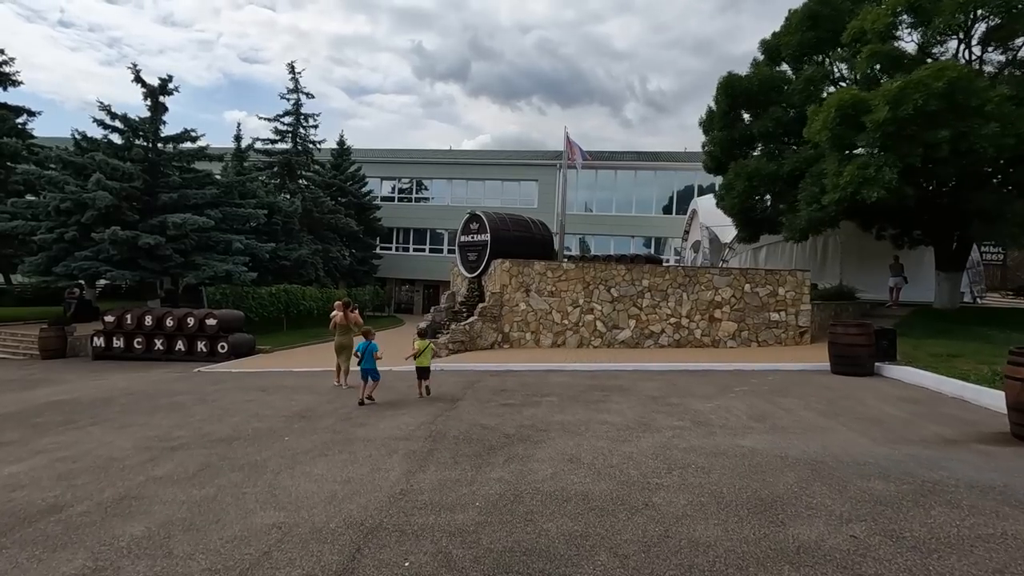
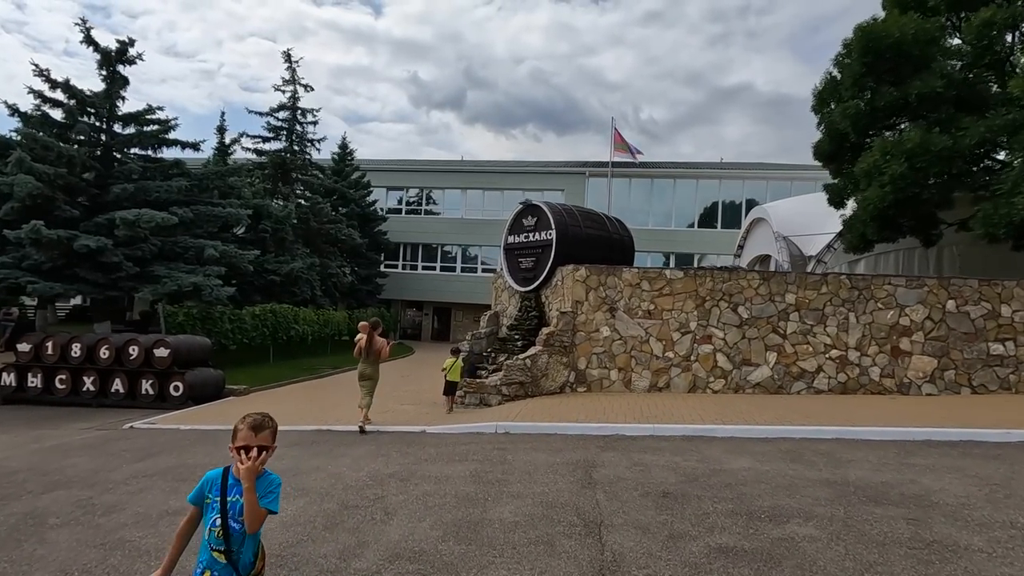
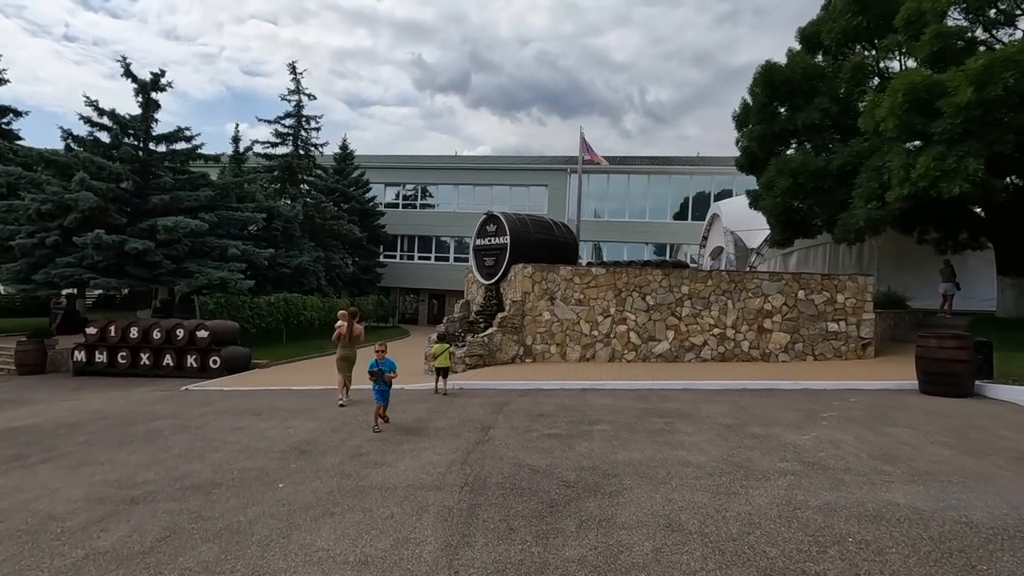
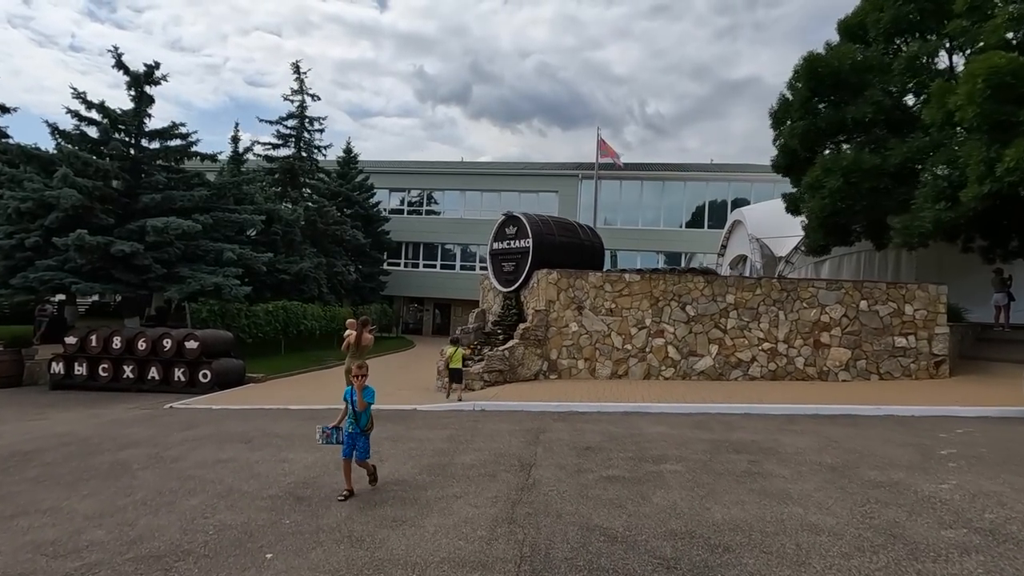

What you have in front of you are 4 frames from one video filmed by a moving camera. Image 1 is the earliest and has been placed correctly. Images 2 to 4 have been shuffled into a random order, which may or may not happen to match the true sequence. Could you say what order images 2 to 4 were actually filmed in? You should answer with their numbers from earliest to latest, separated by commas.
3, 4, 2
